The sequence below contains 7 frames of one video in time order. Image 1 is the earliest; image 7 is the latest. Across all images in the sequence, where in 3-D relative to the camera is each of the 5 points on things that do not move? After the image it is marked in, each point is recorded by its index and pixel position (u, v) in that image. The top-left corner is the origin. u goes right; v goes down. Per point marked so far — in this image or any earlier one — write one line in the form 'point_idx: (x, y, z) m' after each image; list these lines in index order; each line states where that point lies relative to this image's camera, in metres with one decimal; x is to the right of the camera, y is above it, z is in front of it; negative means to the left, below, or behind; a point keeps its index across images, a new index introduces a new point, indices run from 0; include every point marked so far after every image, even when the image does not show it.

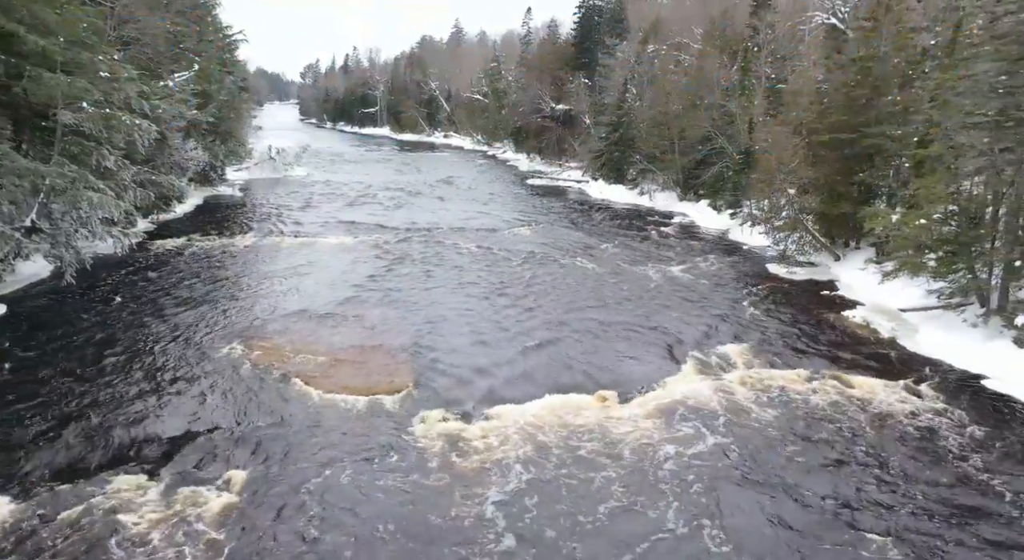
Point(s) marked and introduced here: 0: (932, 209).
0: (+8.6, +1.5, +14.7) m
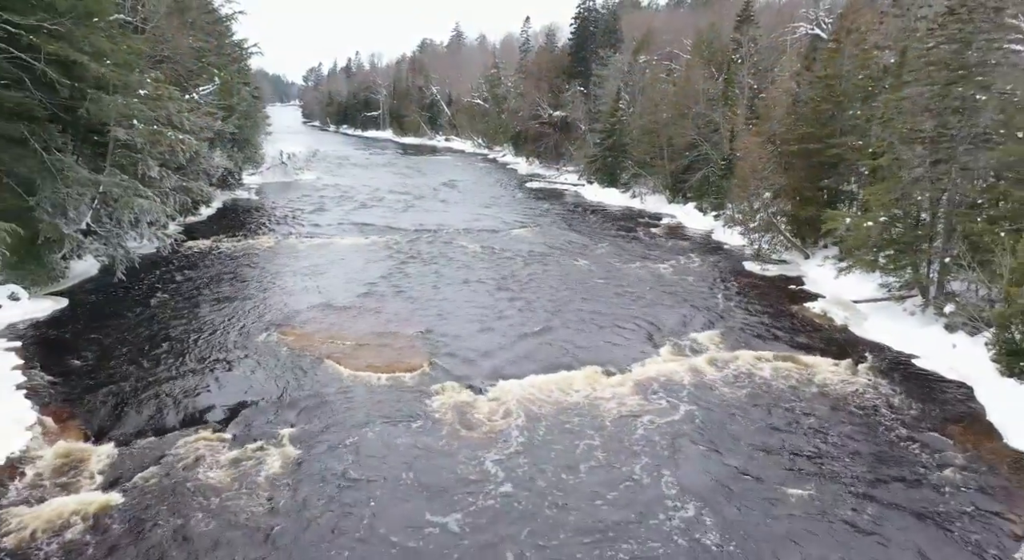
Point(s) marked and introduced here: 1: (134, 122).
0: (+8.5, +1.6, +16.8) m
1: (-9.7, +4.0, +18.4) m
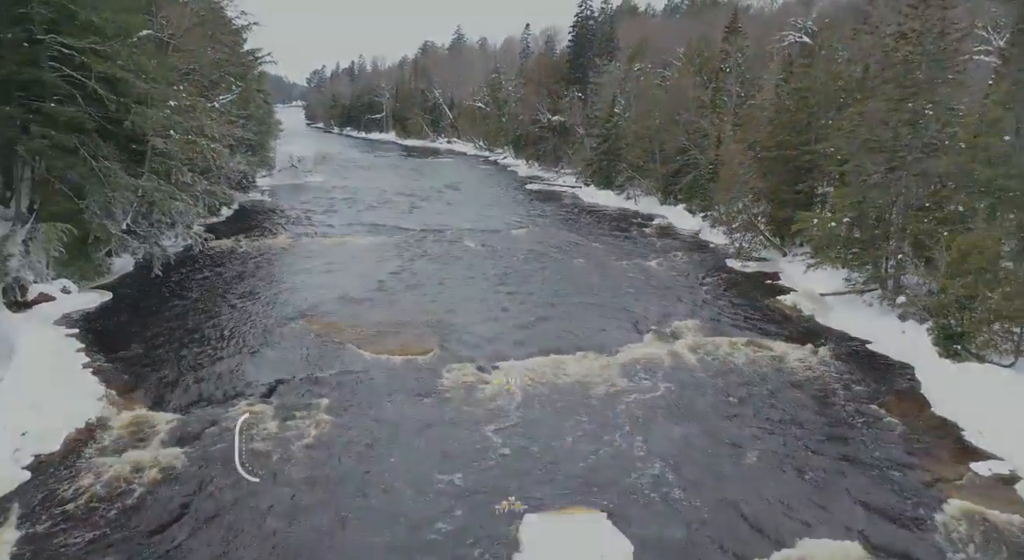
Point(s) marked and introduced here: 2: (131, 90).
0: (+8.6, +1.7, +18.6) m
1: (-9.7, +4.2, +20.3) m
2: (-10.0, +5.0, +18.7) m
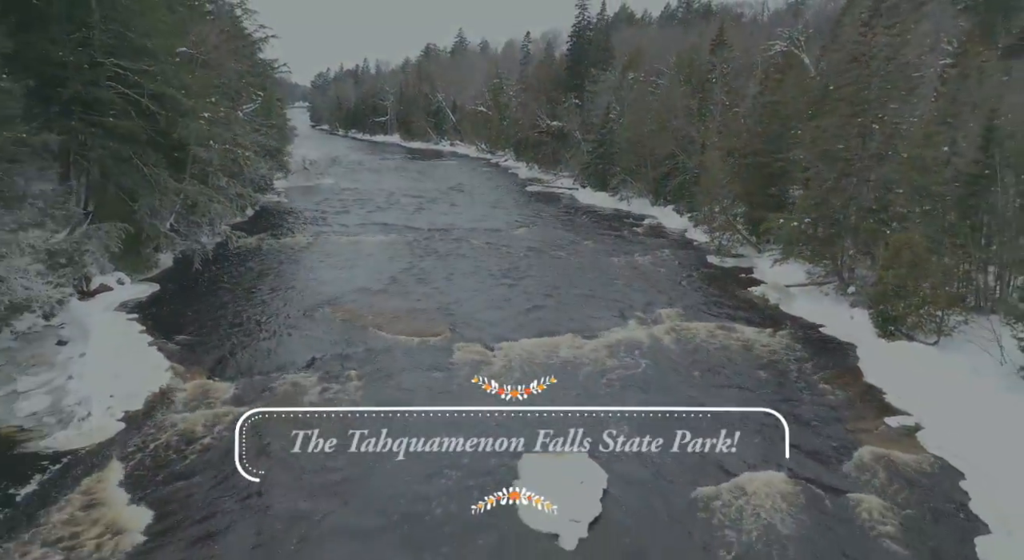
0: (+8.6, +1.9, +21.1) m
1: (-9.6, +4.4, +22.7) m
2: (-10.0, +5.2, +21.2) m
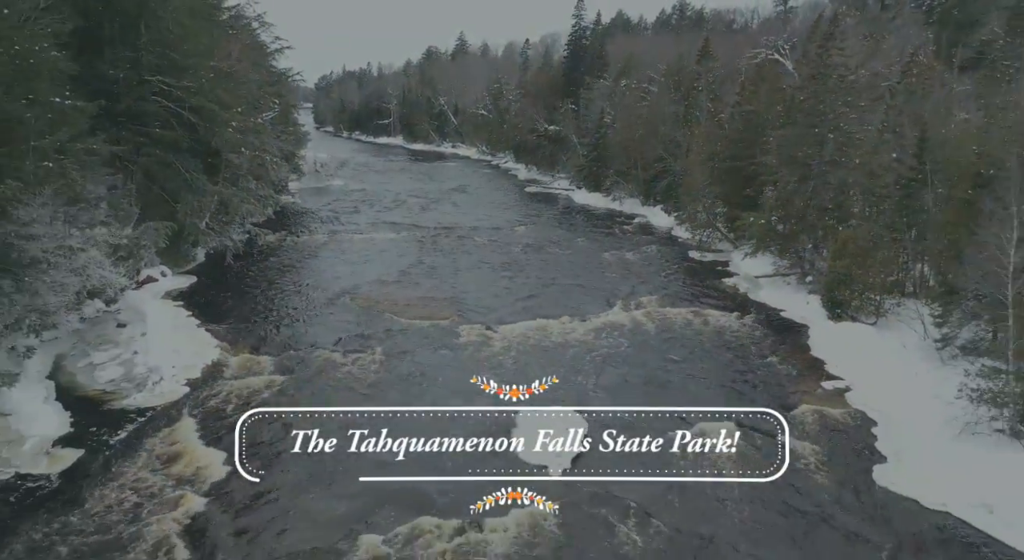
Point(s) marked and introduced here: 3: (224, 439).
0: (+8.5, +2.2, +23.6) m
1: (-9.7, +4.6, +25.4) m
2: (-10.0, +5.4, +23.8) m
3: (-5.6, -3.1, +13.7) m
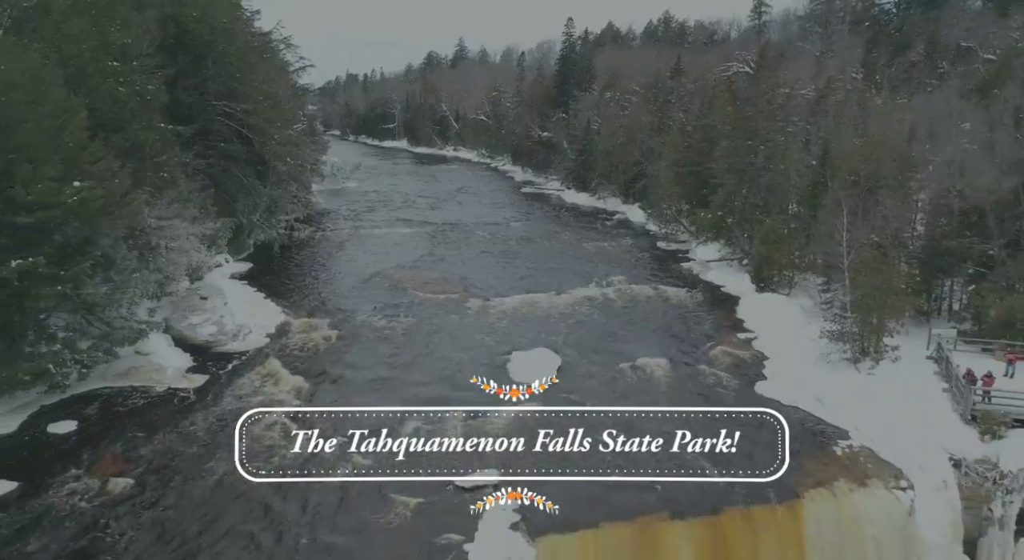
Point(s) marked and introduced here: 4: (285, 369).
0: (+8.4, +2.8, +29.1) m
1: (-9.8, +5.2, +30.8) m
2: (-10.2, +6.0, +29.2) m
3: (-5.7, -2.5, +19.2) m
4: (-6.1, -2.4, +19.3) m
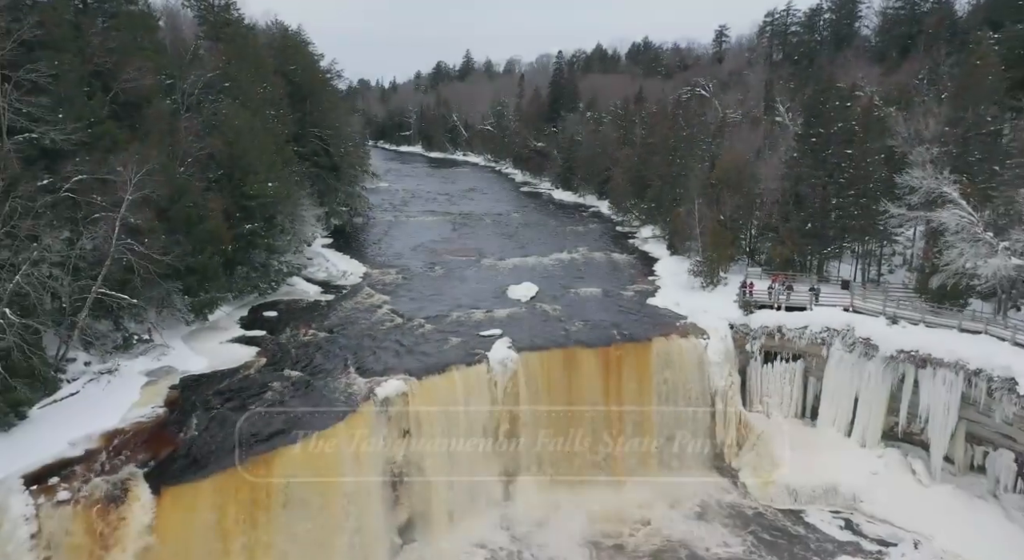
0: (+8.3, +4.5, +42.3) m
1: (-9.9, +7.0, +44.1) m
2: (-10.2, +7.8, +42.5) m
3: (-5.8, -0.7, +32.5) m
4: (-6.3, -0.7, +32.6) m
